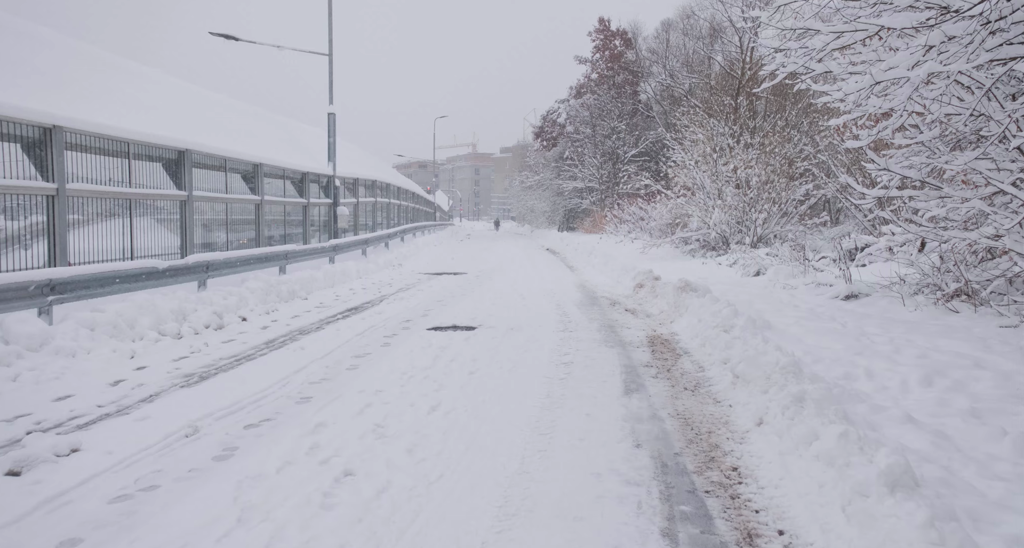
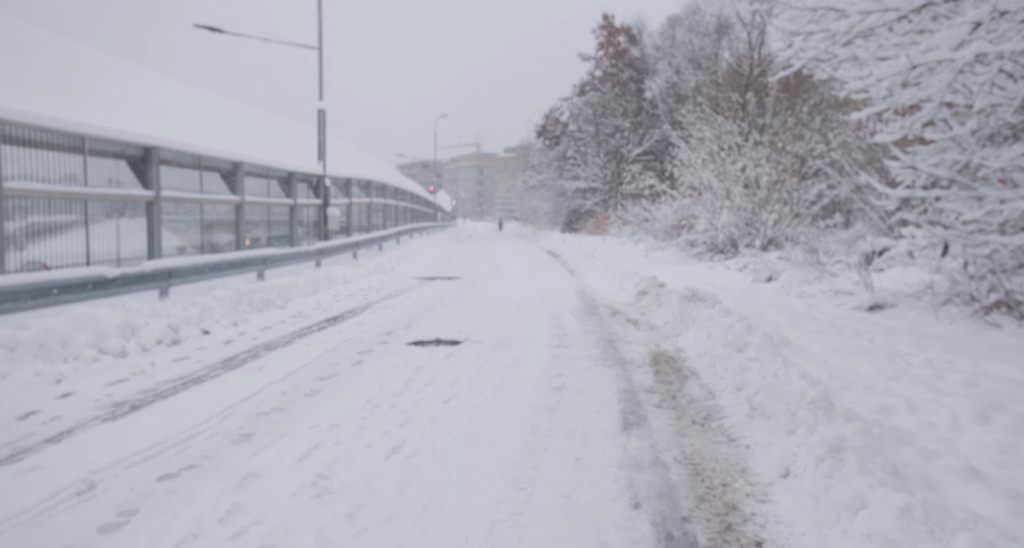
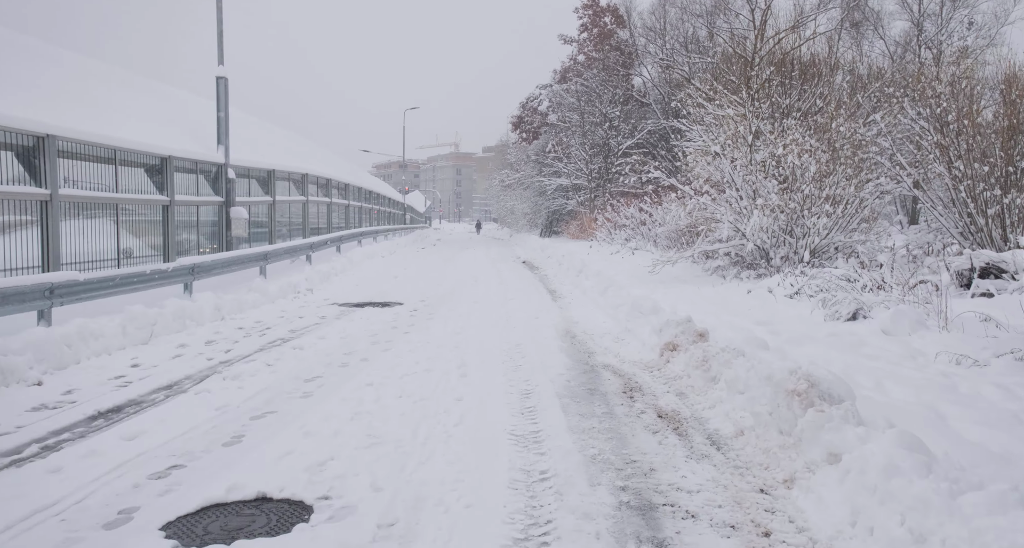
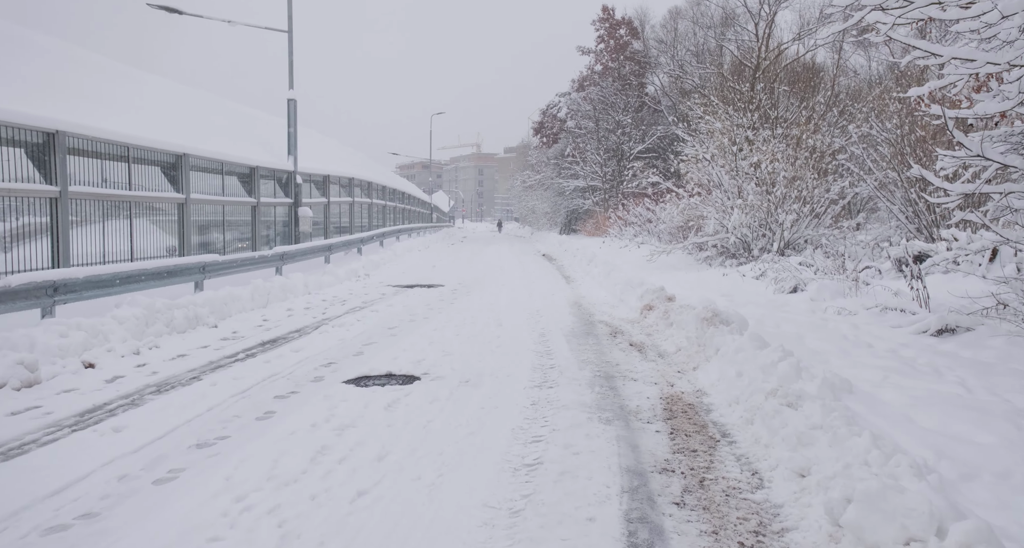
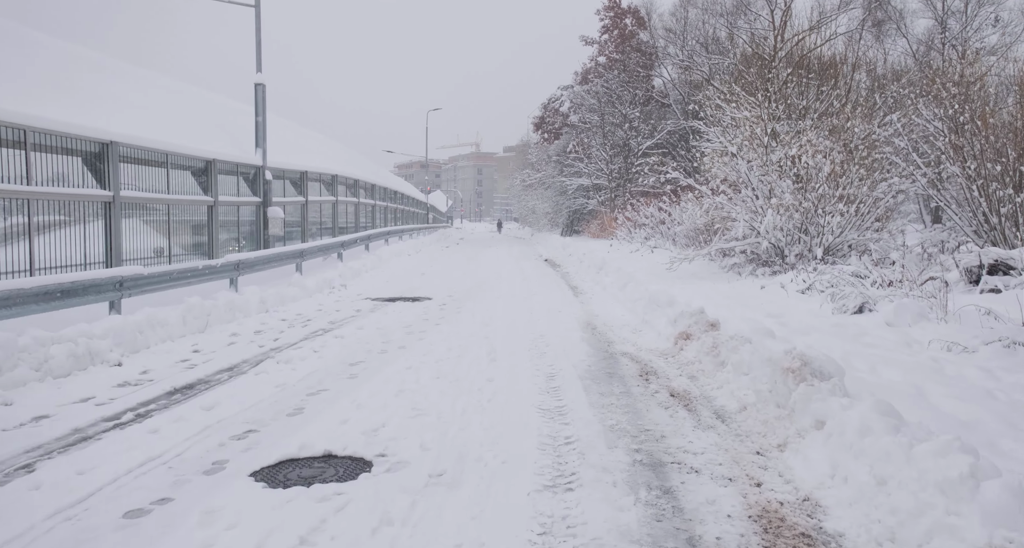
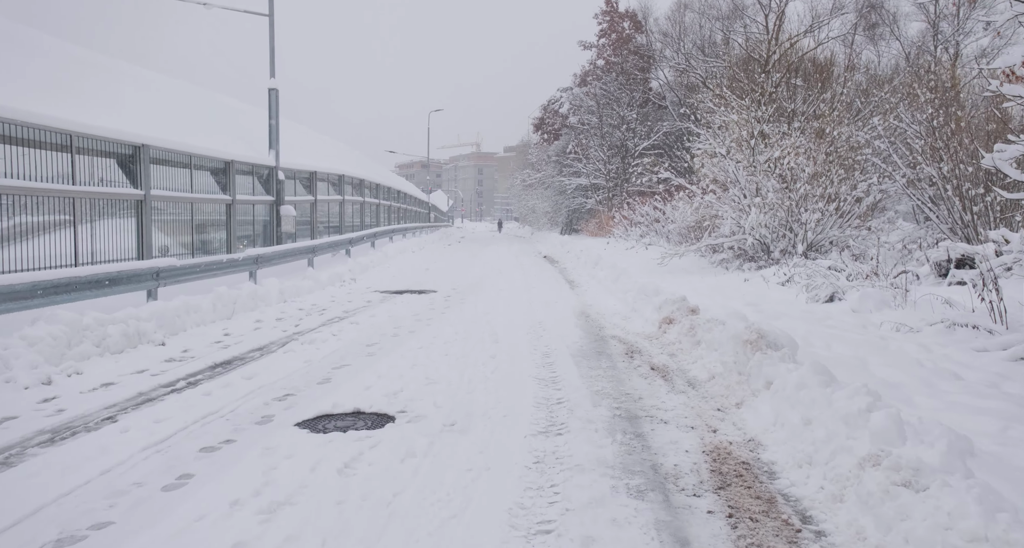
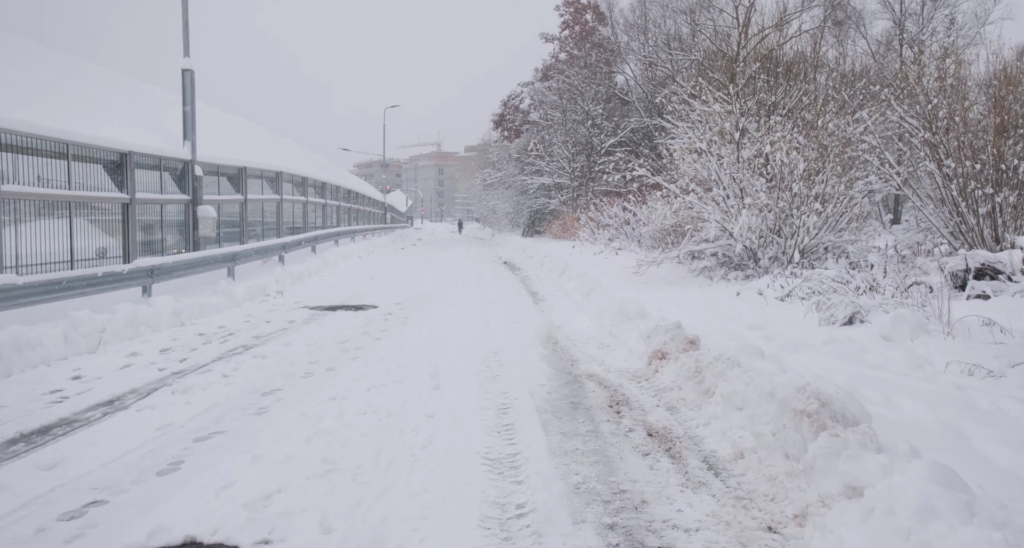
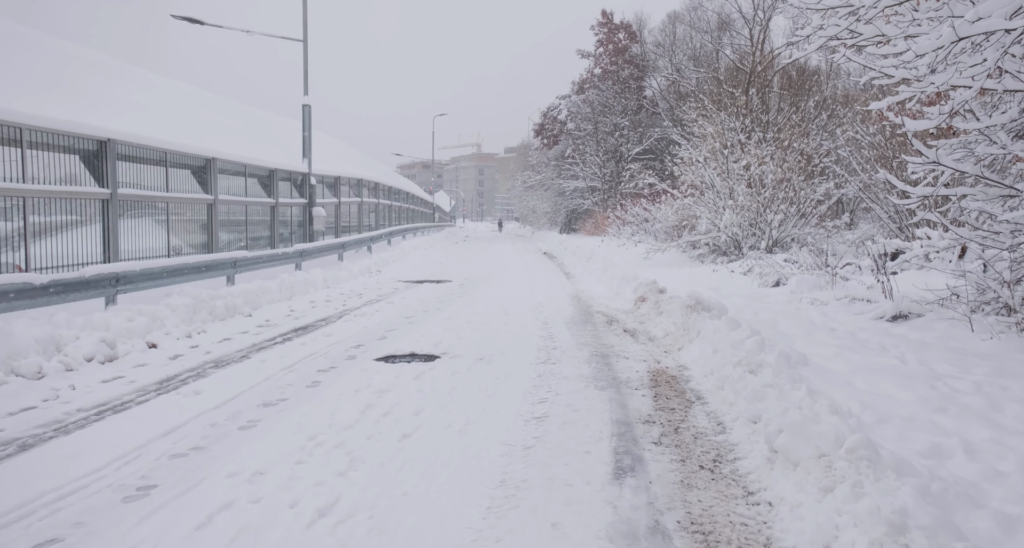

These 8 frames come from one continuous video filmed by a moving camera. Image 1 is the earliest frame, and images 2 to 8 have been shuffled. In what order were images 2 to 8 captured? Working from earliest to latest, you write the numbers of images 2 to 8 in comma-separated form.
2, 8, 4, 6, 5, 3, 7
